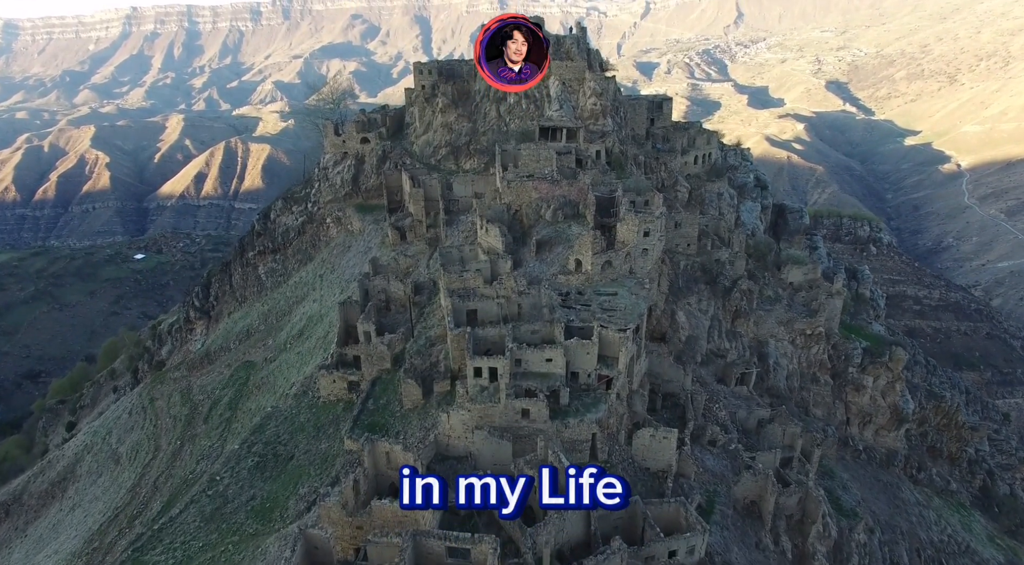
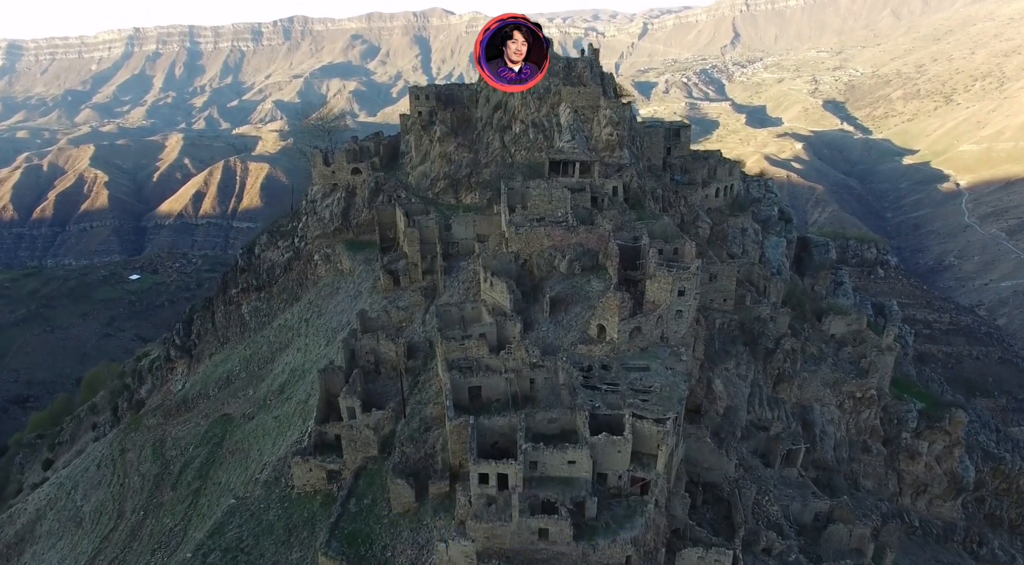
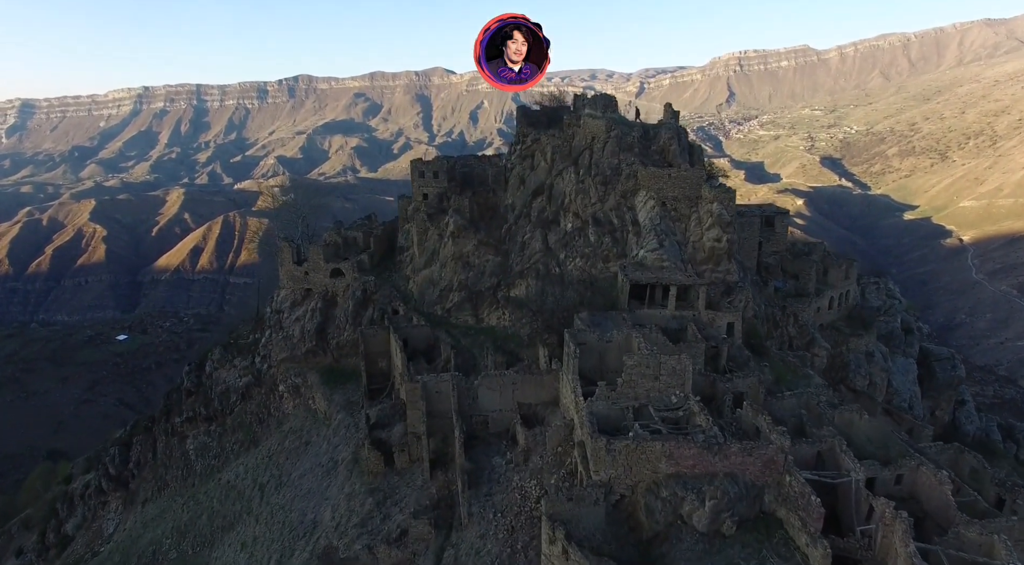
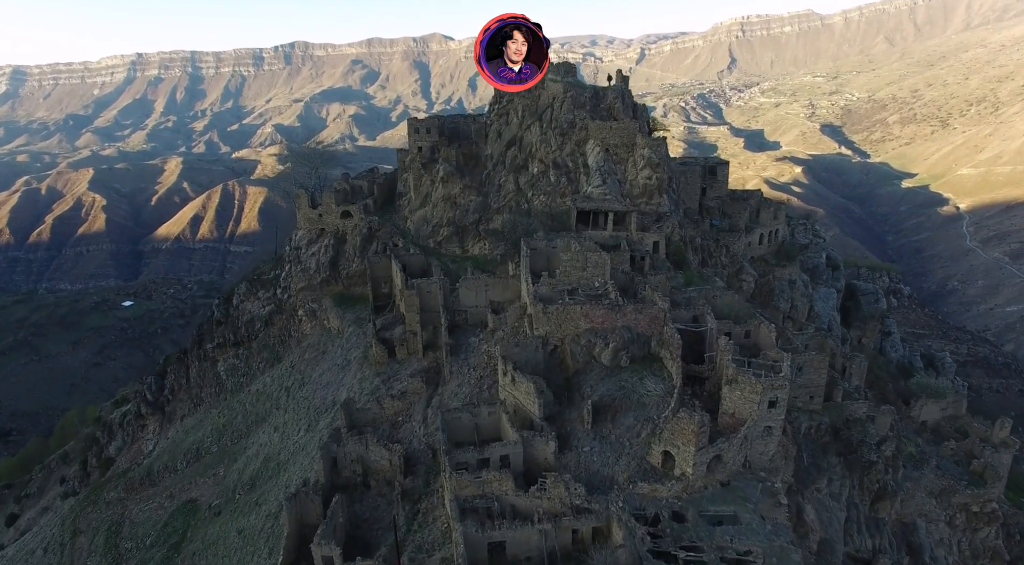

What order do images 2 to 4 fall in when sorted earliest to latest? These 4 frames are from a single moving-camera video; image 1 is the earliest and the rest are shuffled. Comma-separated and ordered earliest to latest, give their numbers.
2, 4, 3
